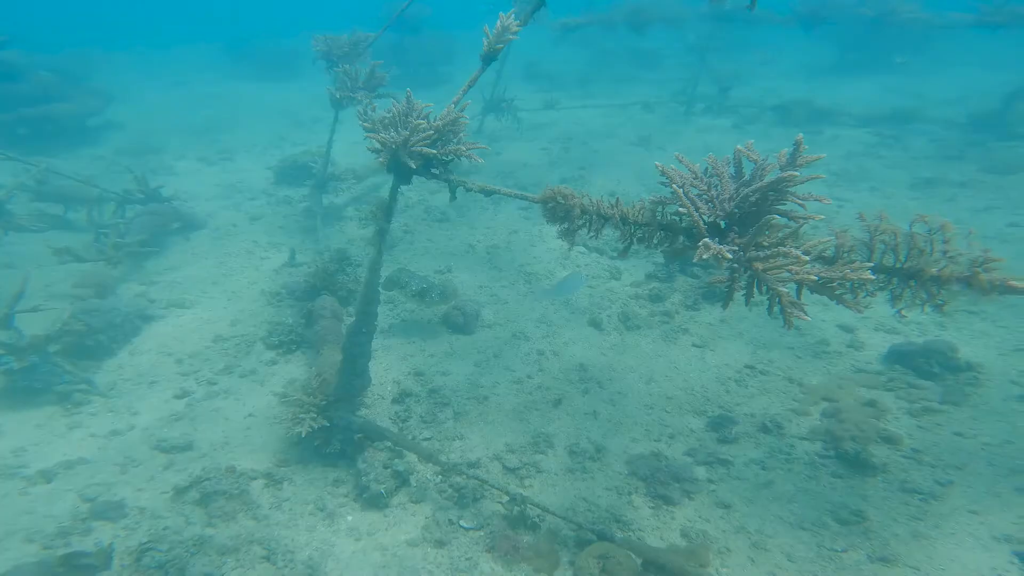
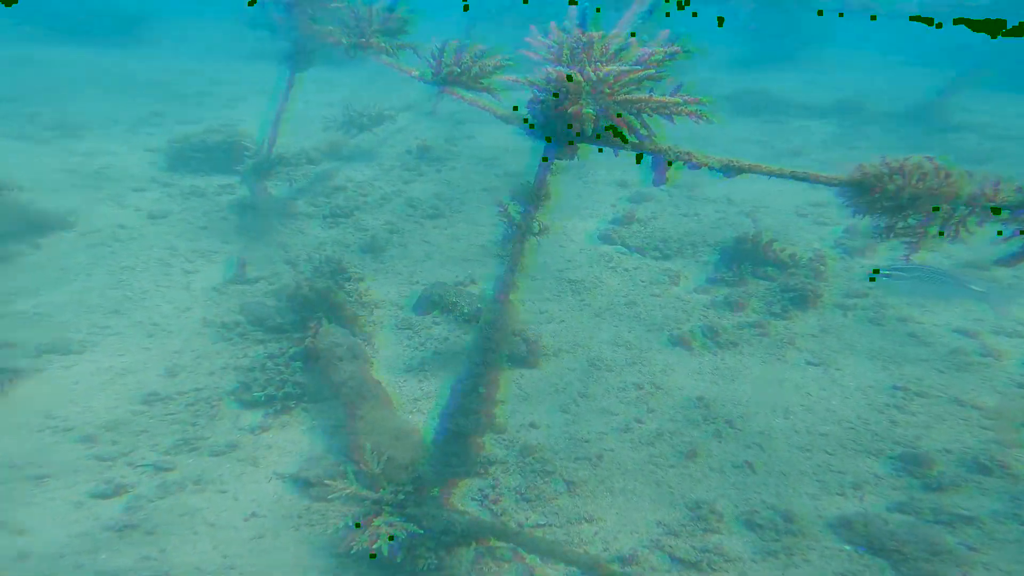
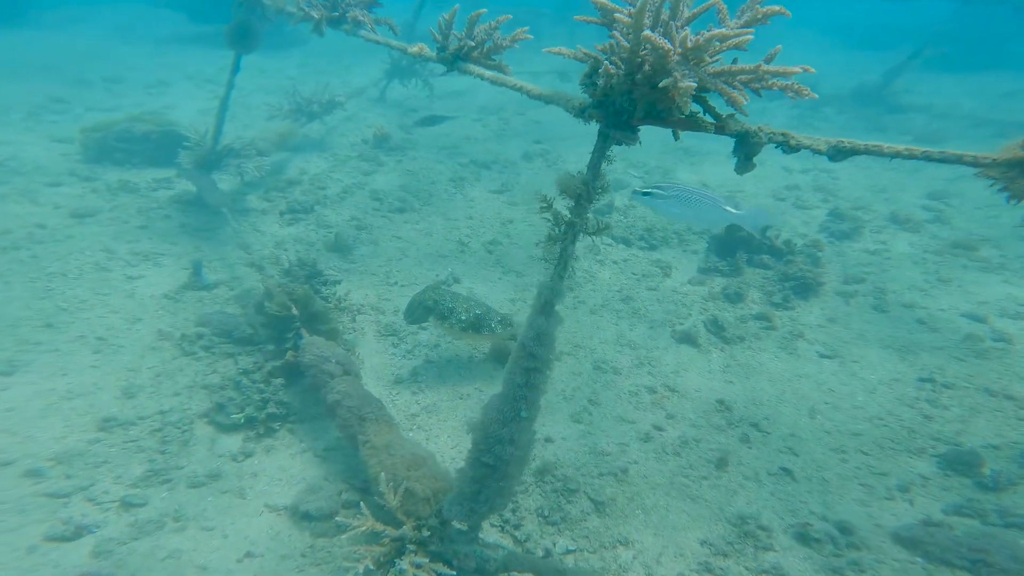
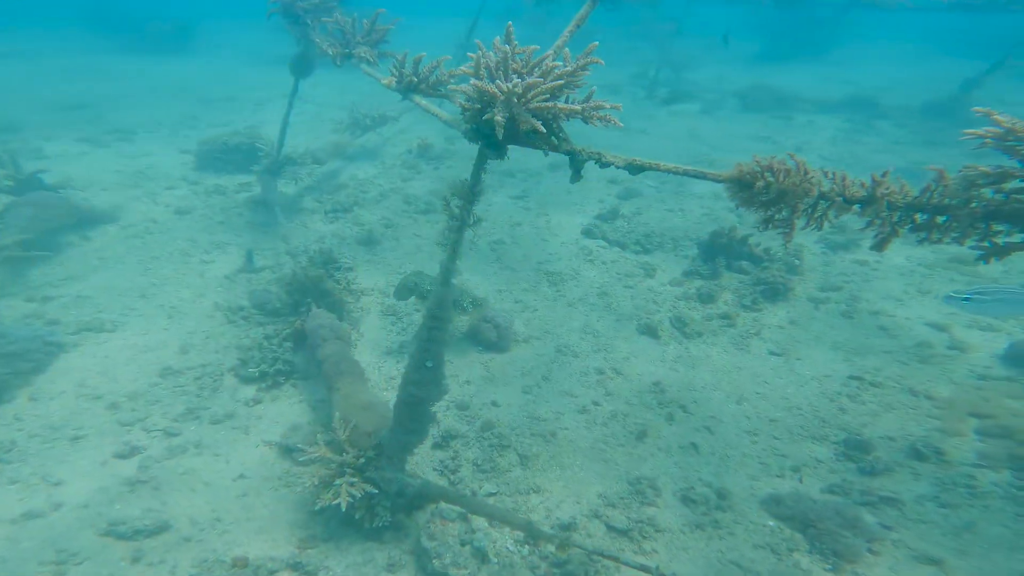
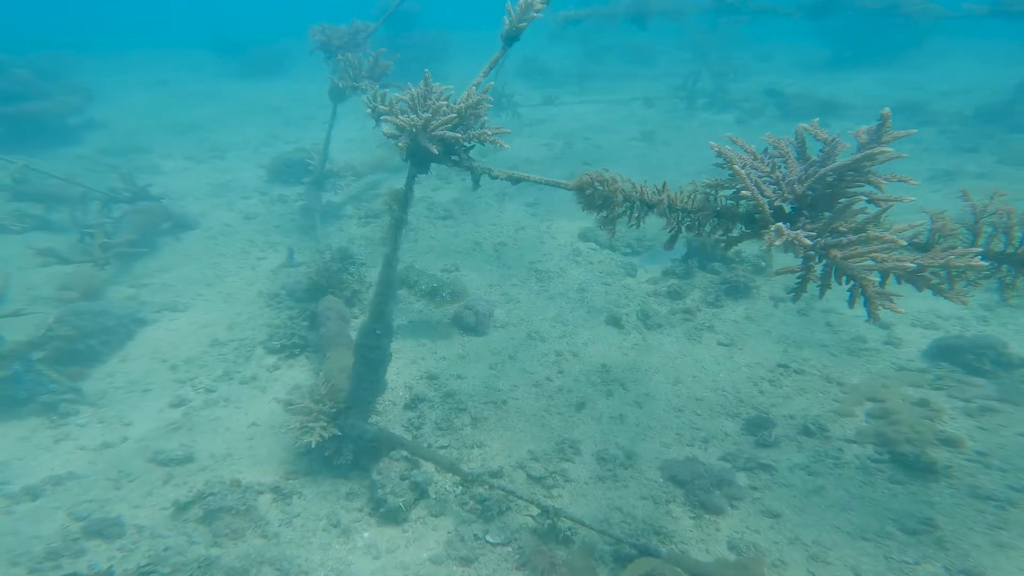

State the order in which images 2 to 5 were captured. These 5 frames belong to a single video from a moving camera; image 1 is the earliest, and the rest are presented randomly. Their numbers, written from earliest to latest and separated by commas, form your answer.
5, 4, 2, 3
